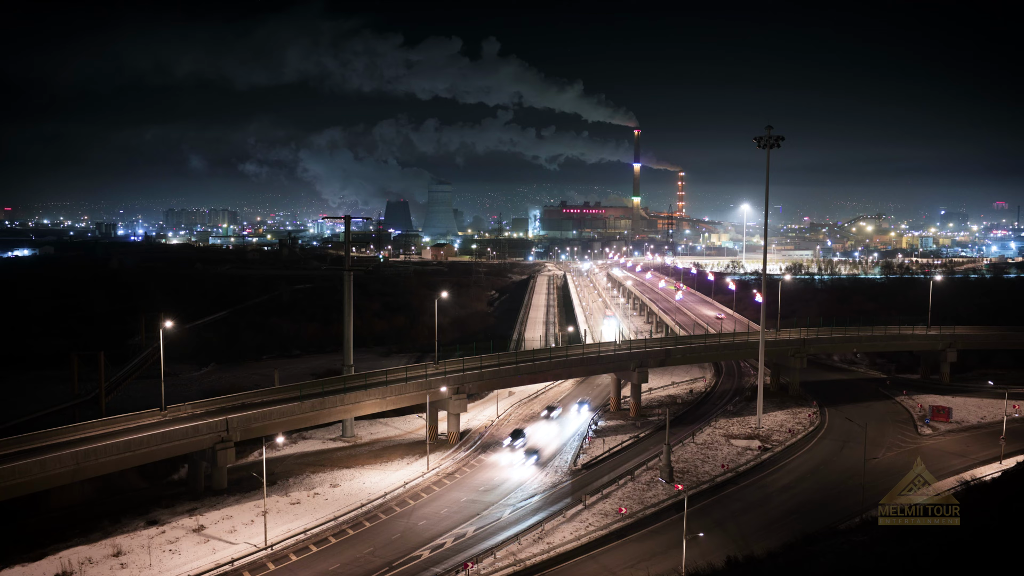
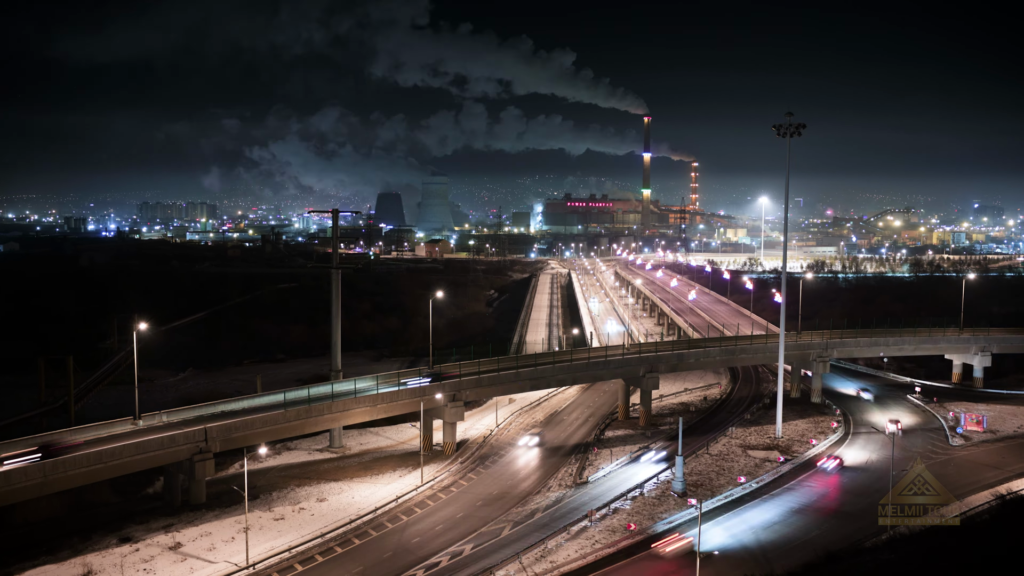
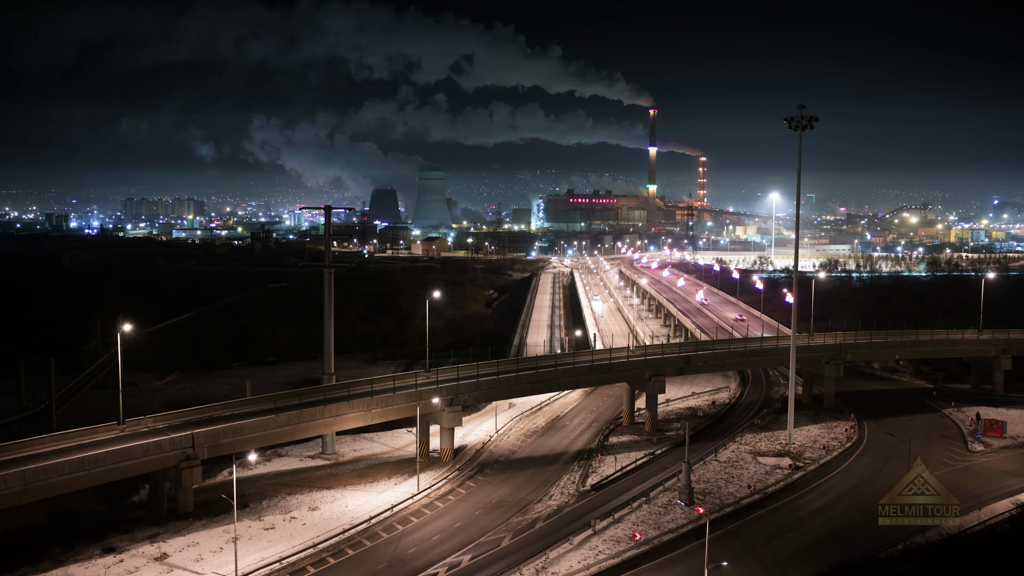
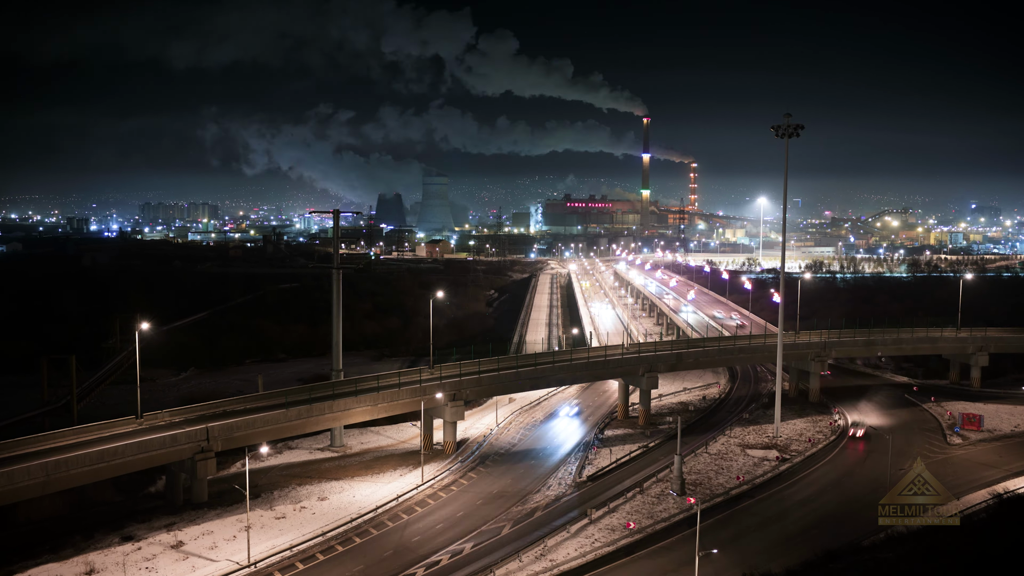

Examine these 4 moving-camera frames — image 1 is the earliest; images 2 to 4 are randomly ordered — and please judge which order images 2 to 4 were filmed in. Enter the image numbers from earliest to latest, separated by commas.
4, 2, 3
